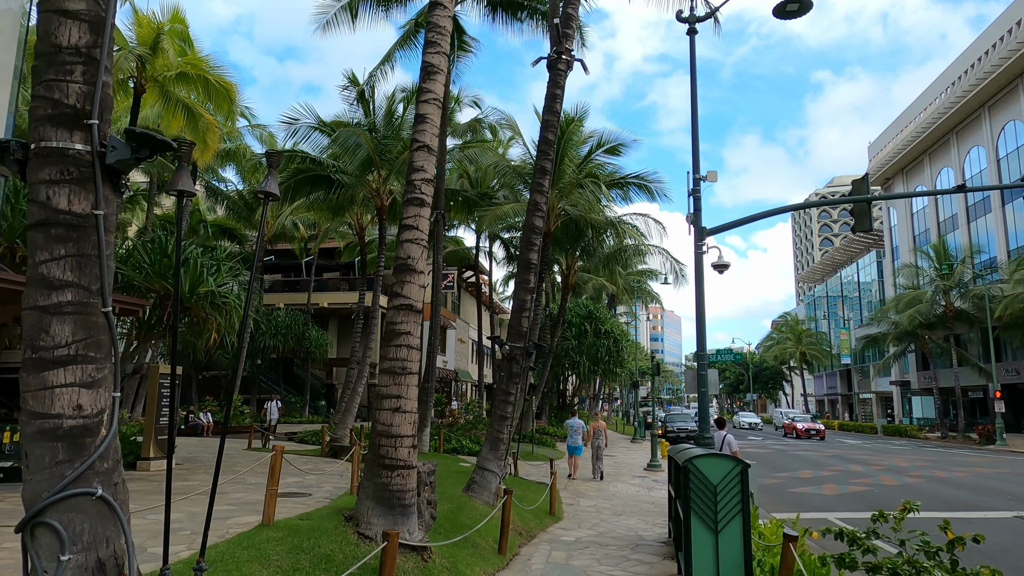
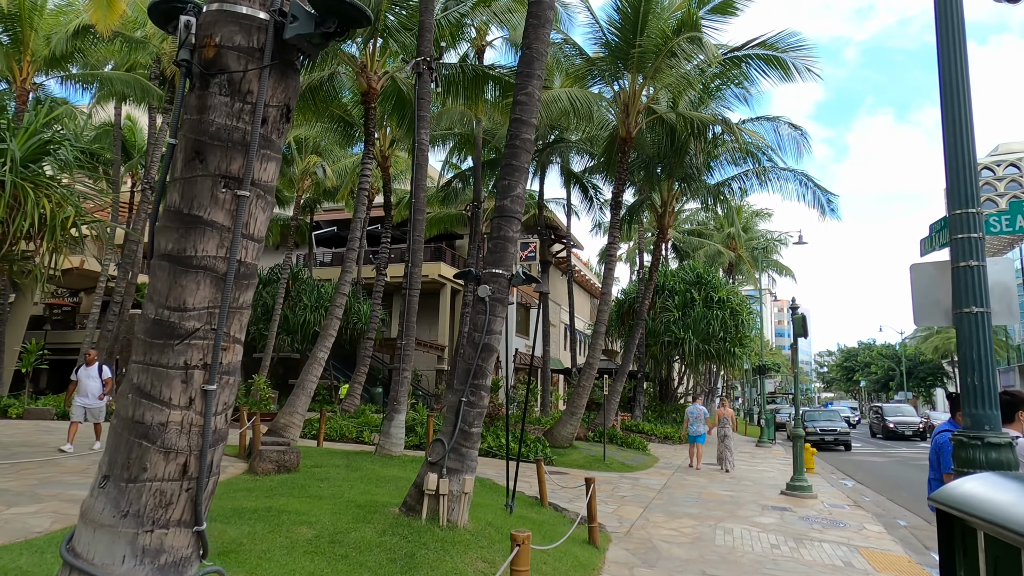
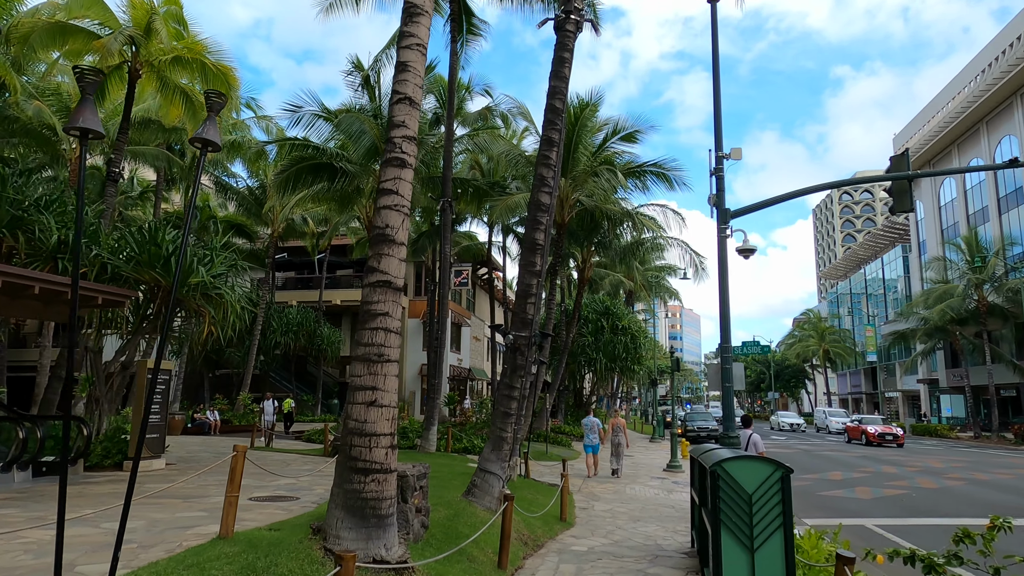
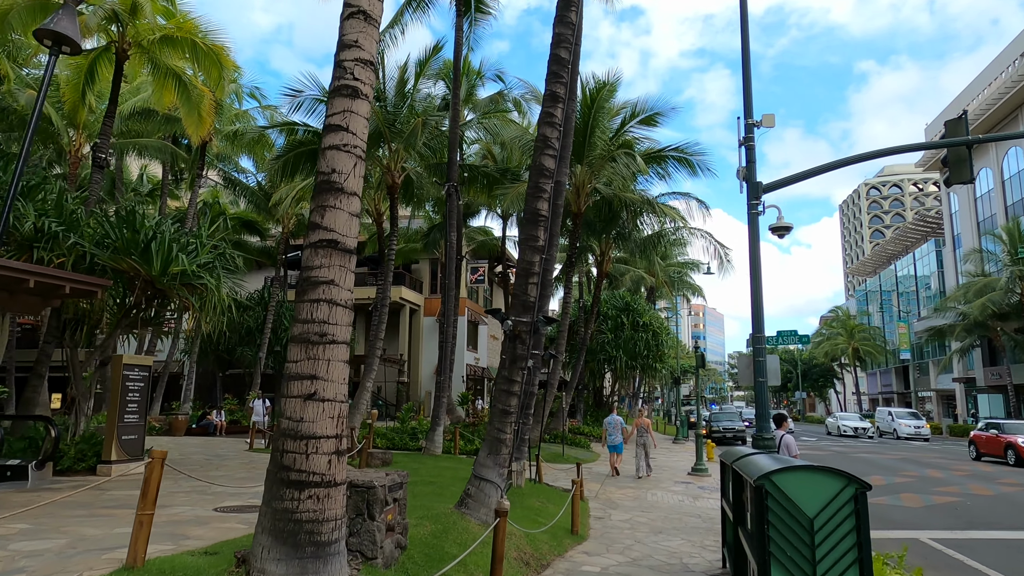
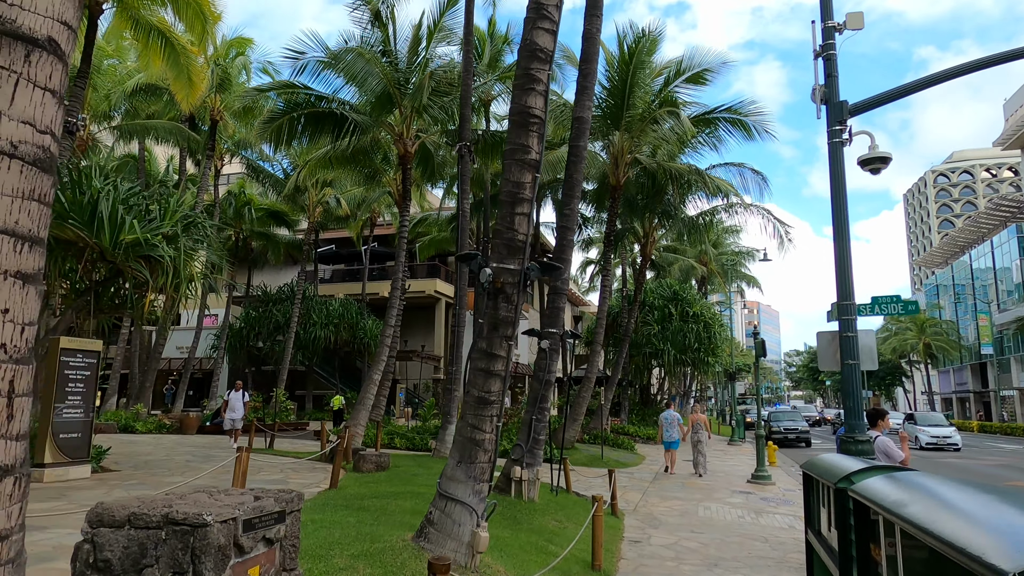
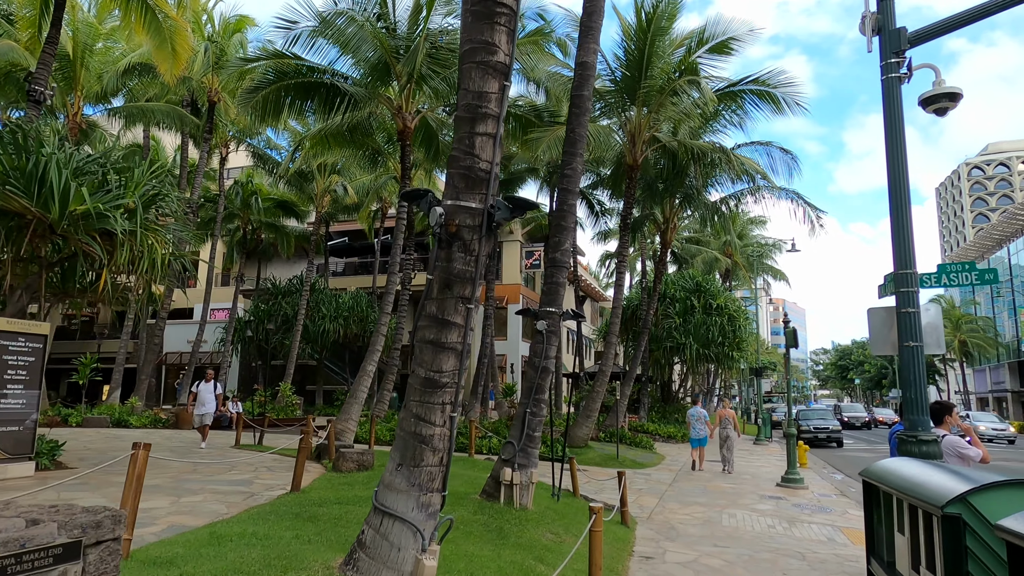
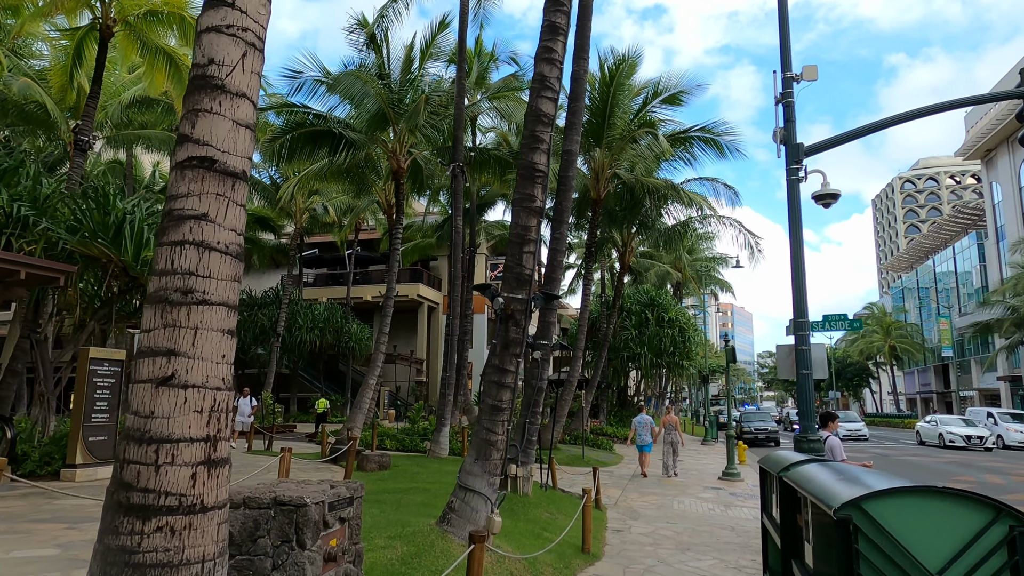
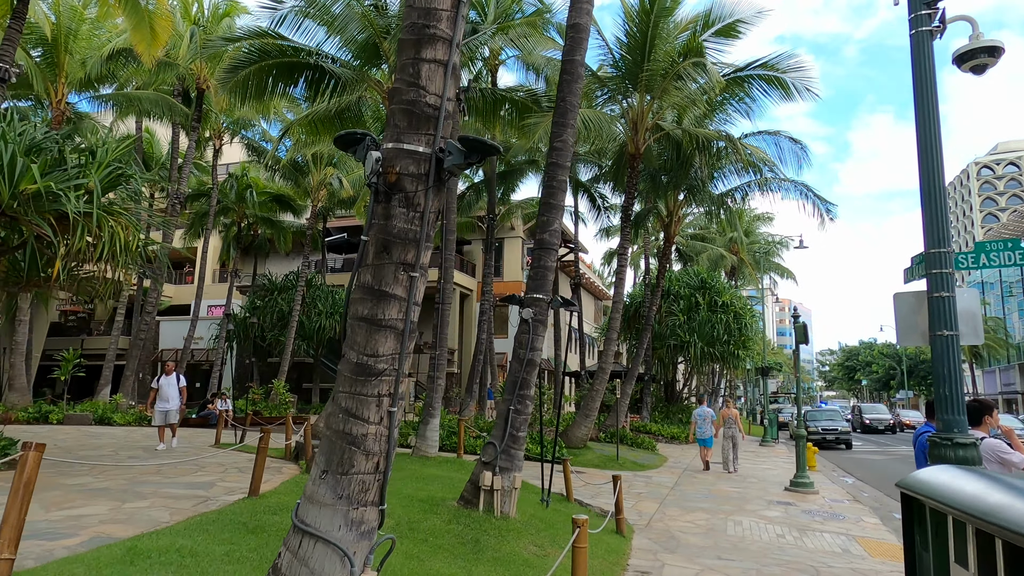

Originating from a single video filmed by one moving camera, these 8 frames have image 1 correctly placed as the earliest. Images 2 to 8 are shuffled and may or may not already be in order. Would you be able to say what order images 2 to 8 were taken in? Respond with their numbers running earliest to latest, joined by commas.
3, 4, 7, 5, 6, 8, 2
